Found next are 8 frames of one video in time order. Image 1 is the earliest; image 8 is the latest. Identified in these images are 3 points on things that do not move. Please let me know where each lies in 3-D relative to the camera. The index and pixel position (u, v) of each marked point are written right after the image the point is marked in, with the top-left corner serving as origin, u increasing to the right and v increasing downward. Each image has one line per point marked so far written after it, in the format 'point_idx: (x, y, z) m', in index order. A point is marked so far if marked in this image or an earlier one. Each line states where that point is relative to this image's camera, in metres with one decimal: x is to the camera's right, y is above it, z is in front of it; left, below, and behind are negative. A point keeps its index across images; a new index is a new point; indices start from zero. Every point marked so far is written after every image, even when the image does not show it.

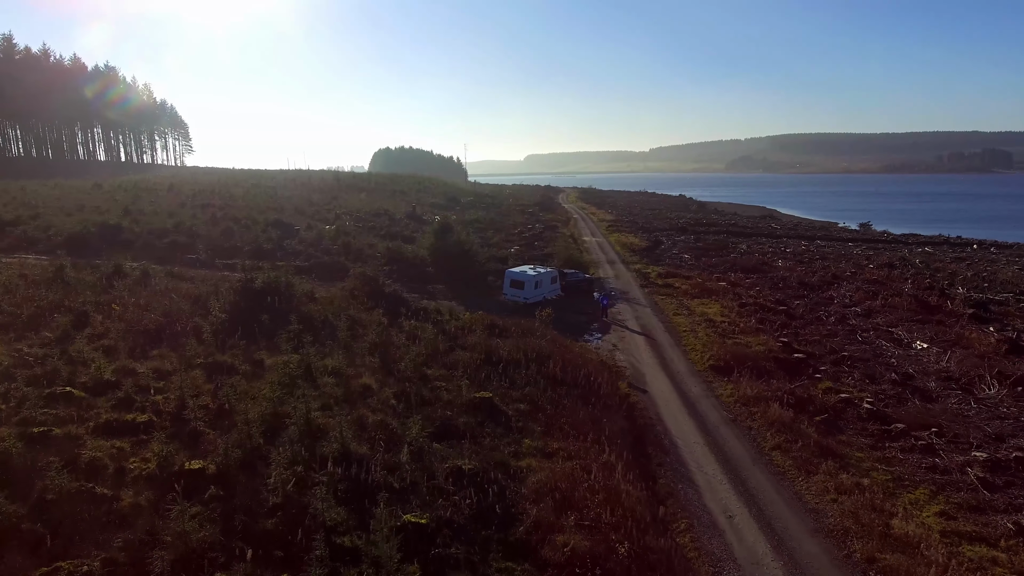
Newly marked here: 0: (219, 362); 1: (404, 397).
0: (-6.2, -1.6, +15.4) m
1: (-2.2, -2.2, +14.8) m
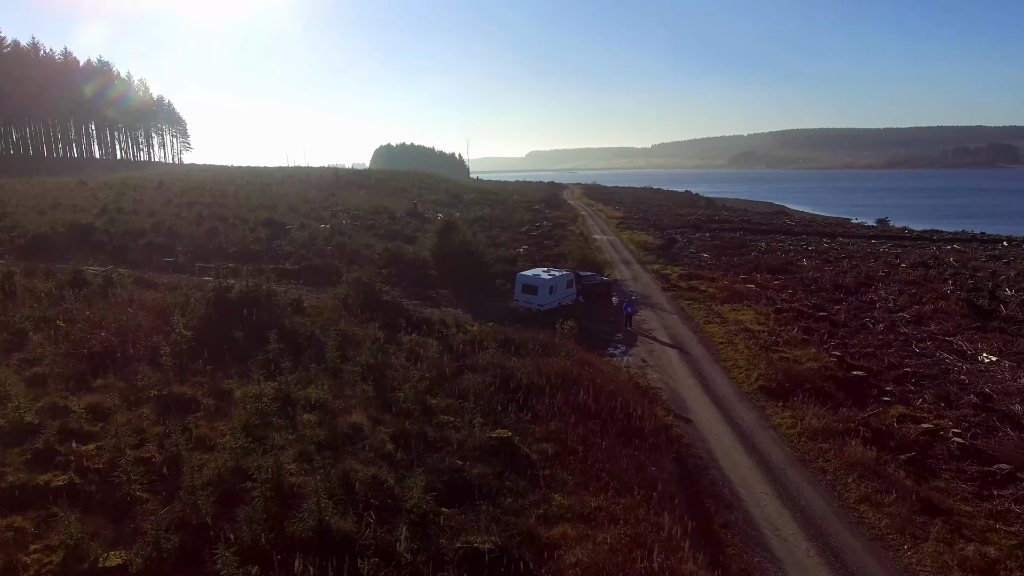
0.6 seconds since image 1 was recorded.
0: (-5.8, -1.8, +12.6) m
1: (-1.8, -2.5, +11.9) m
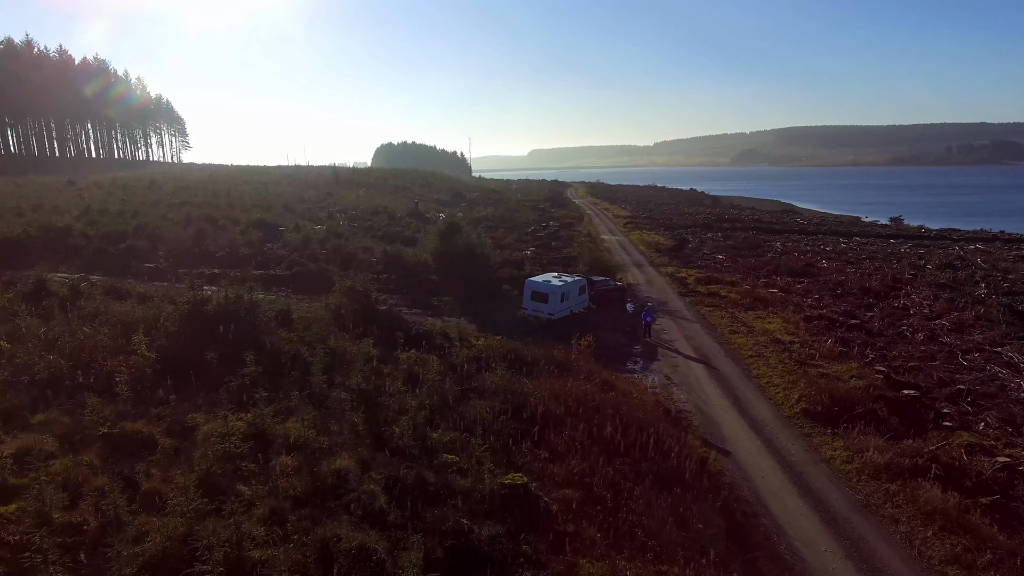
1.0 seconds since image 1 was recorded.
0: (-5.6, -2.1, +10.6) m
1: (-1.5, -2.7, +9.9) m
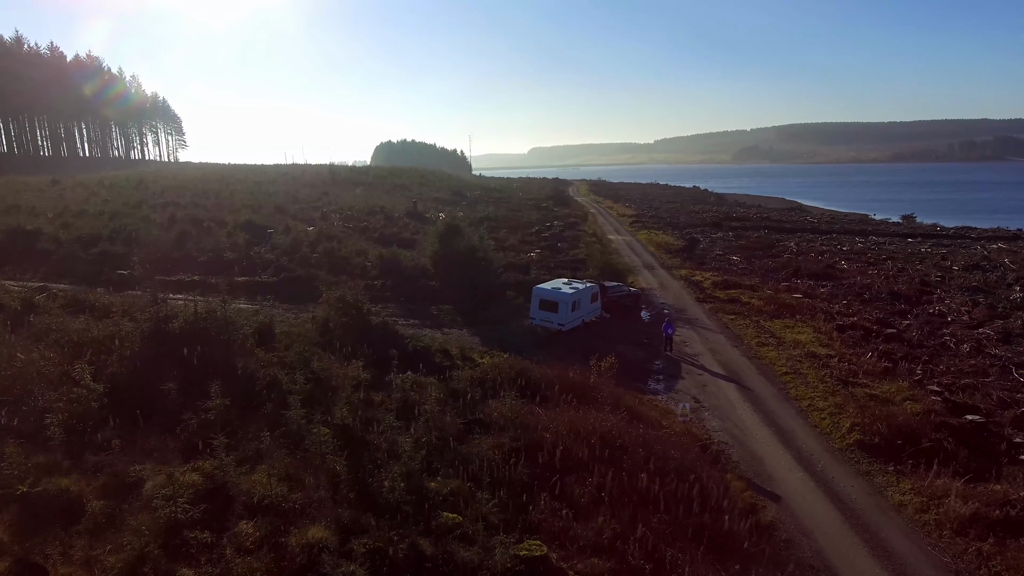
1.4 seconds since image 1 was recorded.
0: (-5.4, -2.4, +8.5) m
1: (-1.3, -3.0, +7.9) m
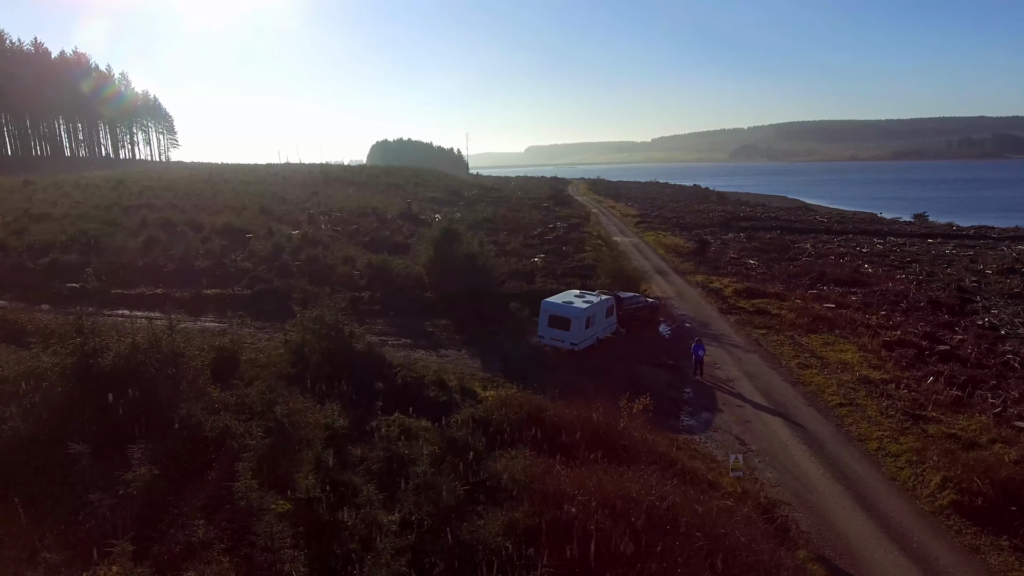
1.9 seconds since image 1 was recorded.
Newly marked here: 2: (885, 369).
0: (-5.2, -2.8, +5.8) m
1: (-1.1, -3.4, +5.2) m
2: (+9.2, -2.0, +18.1) m
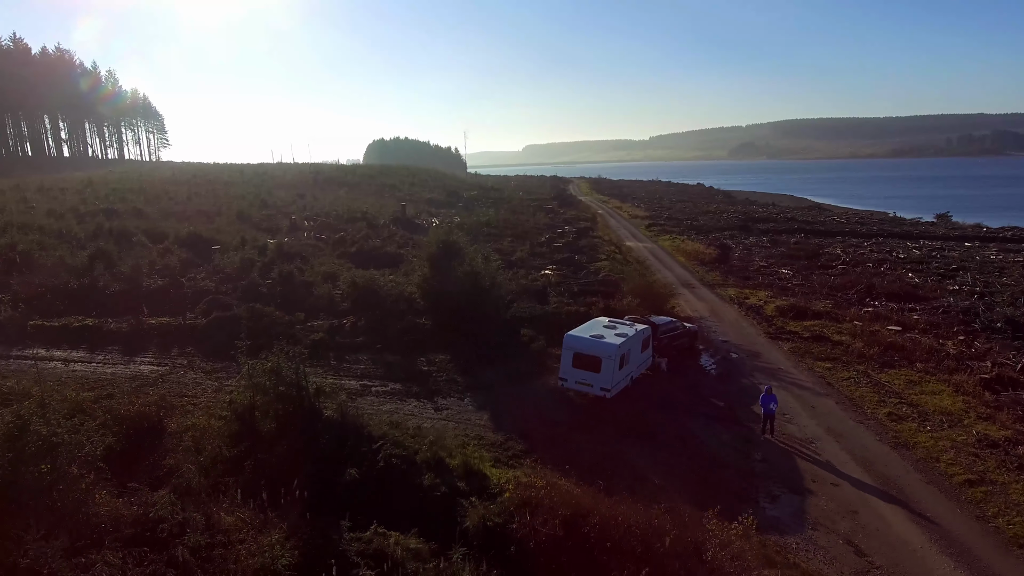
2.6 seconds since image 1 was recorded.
0: (-4.8, -3.5, +1.9) m
1: (-0.8, -4.1, +1.3) m
2: (+9.5, -2.6, +14.3) m
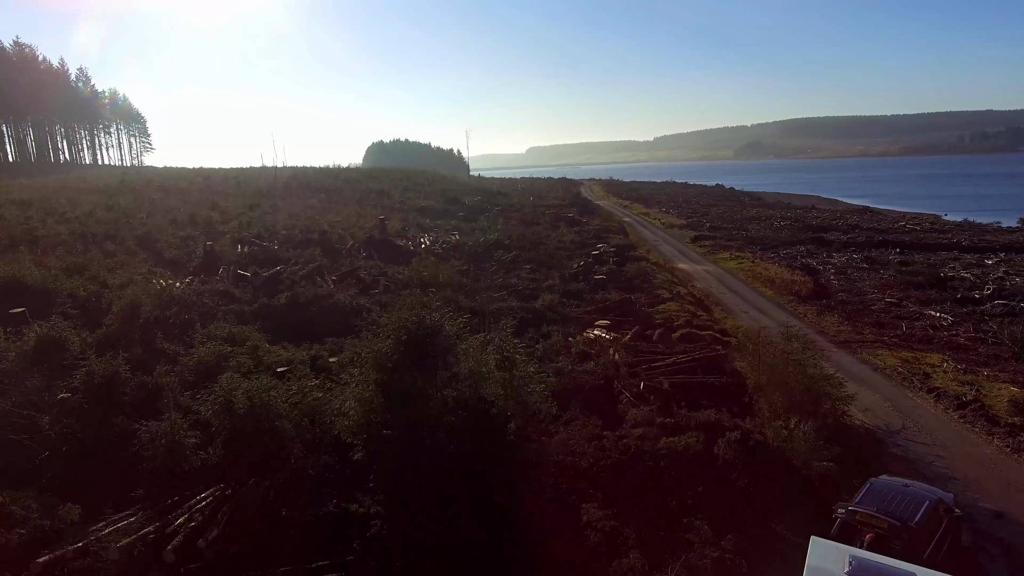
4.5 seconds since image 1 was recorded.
0: (-4.2, -5.1, -8.8) m
1: (-0.2, -5.7, -9.4) m
2: (+10.2, -4.1, +3.5) m
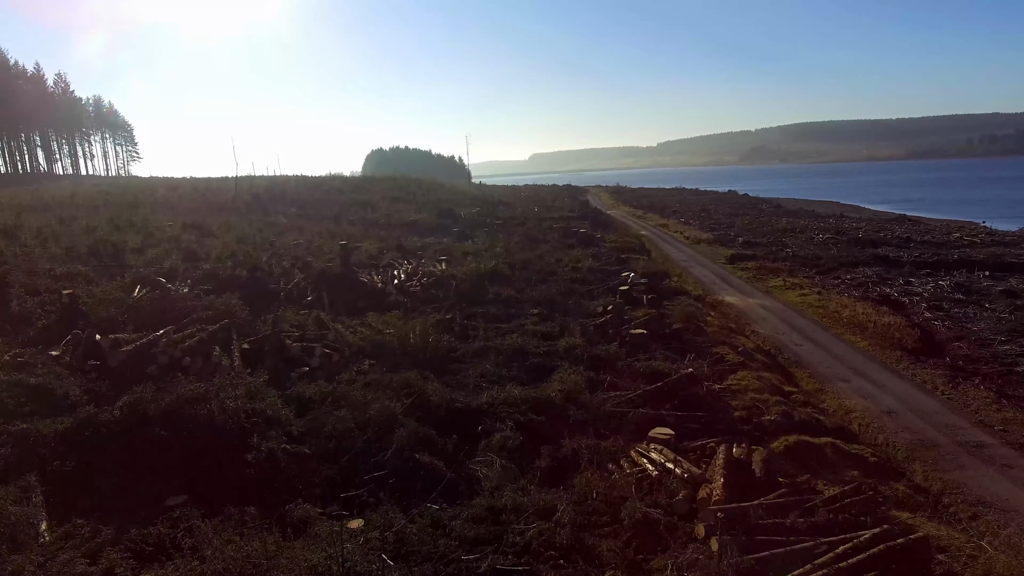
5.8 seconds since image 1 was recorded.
0: (-4.3, -6.3, -15.9) m
1: (-0.3, -6.8, -16.6) m
2: (+10.1, -5.3, -3.7) m
